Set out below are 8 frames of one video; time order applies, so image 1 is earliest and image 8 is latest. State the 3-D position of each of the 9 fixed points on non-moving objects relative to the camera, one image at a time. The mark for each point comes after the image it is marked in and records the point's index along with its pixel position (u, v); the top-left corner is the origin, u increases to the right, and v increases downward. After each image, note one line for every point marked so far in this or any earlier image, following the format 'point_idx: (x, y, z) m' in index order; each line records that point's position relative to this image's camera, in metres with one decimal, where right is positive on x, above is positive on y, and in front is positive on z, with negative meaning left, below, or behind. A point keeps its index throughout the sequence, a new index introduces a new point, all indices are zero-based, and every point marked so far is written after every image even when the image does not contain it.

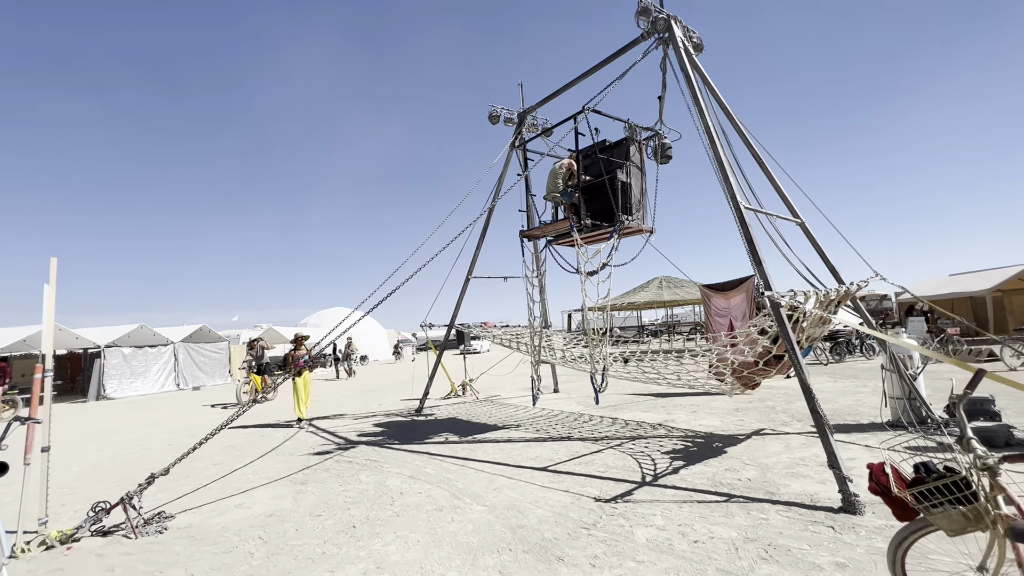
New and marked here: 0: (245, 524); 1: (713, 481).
0: (-2.6, -2.3, +4.6) m
1: (+2.1, -2.0, +5.0) m
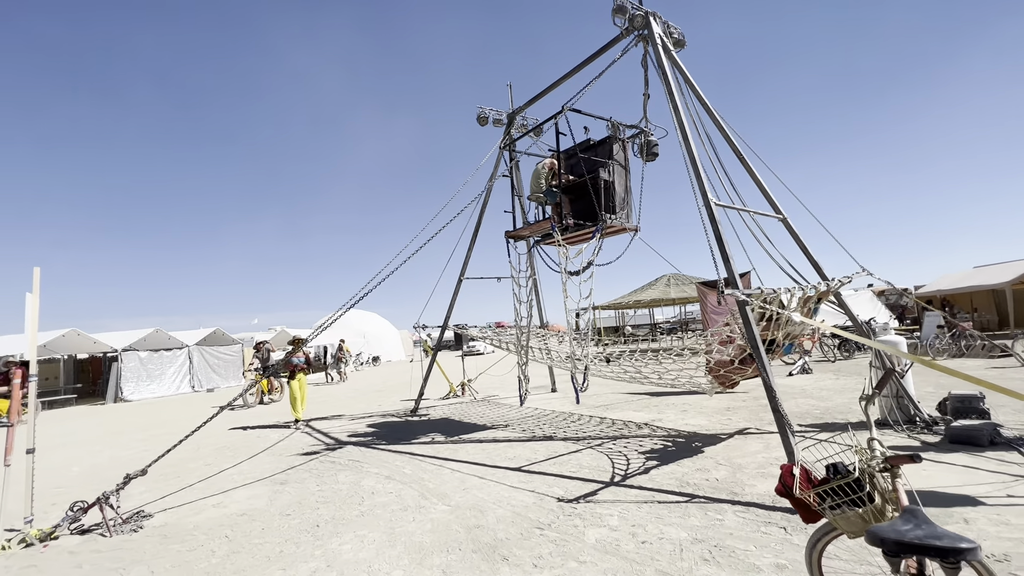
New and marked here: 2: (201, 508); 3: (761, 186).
0: (-3.0, -2.3, +4.7) m
1: (+1.8, -2.0, +4.9) m
2: (-3.5, -2.4, +5.3) m
3: (+3.7, +1.5, +7.2) m
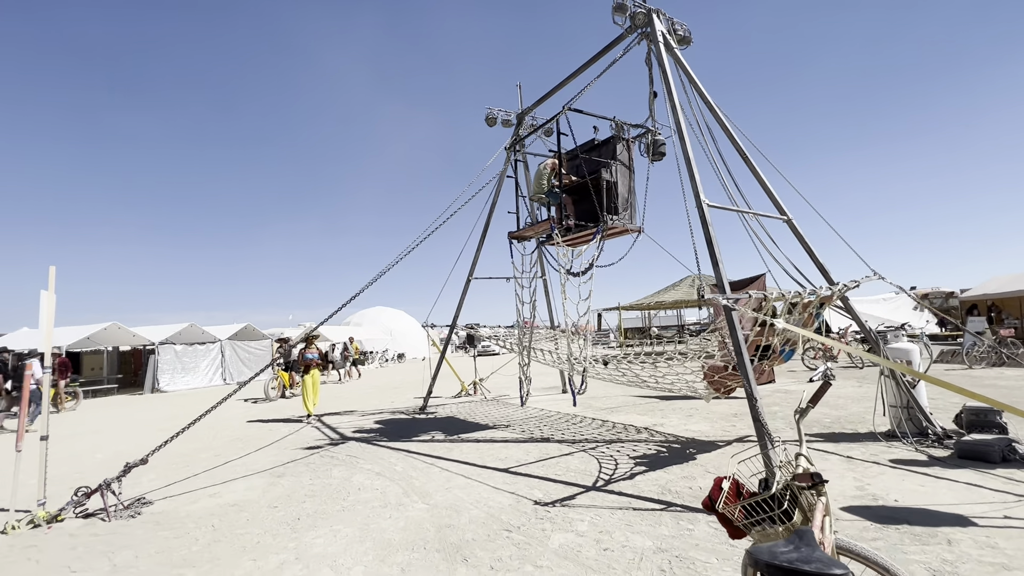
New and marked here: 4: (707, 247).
0: (-3.2, -2.3, +5.0) m
1: (+1.5, -2.0, +4.9) m
2: (-3.6, -2.4, +5.5) m
3: (+3.7, +1.5, +6.9) m
4: (+2.2, +0.5, +5.3) m
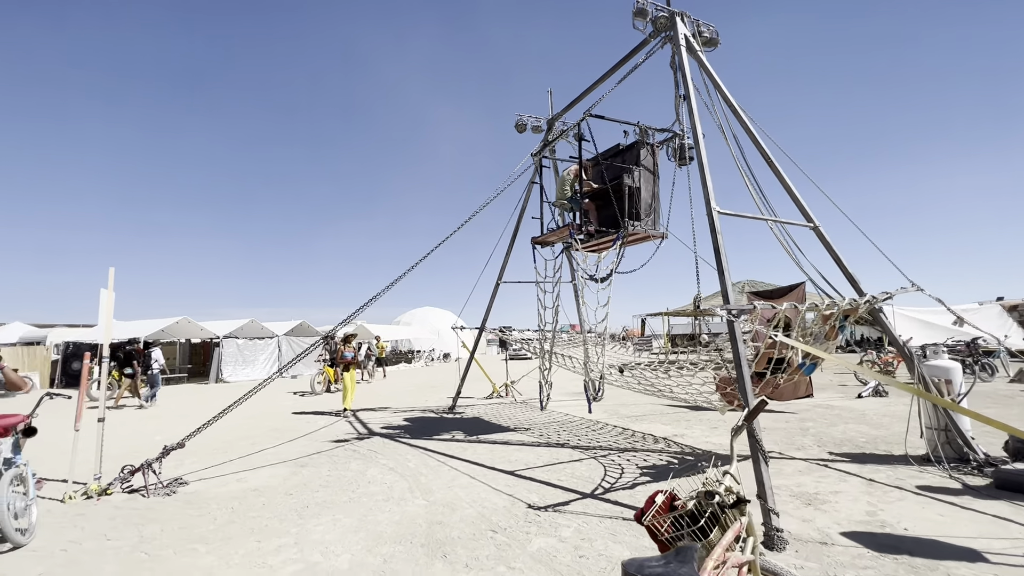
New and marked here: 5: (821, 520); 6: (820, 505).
0: (-3.2, -2.4, +5.4) m
1: (+1.5, -2.1, +4.8) m
2: (-3.6, -2.4, +6.0) m
3: (+3.9, +1.3, +6.7) m
4: (+2.2, +0.4, +5.2) m
5: (+2.7, -2.1, +4.2) m
6: (+3.0, -2.1, +4.6) m
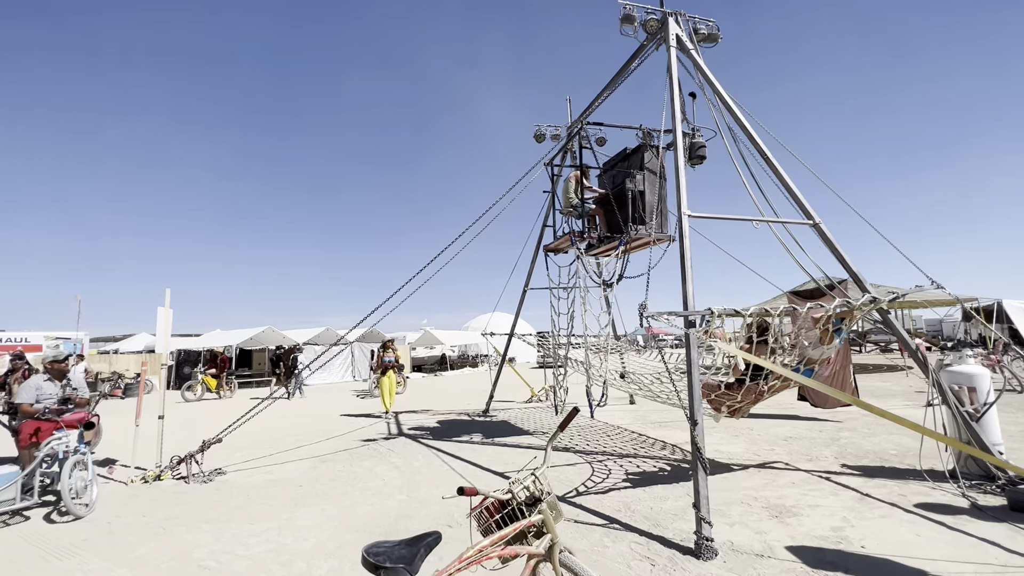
0: (-3.4, -2.6, +6.2) m
1: (+1.1, -2.2, +4.8) m
2: (-3.7, -2.7, +6.9) m
3: (+3.7, +1.3, +6.3) m
4: (+1.8, +0.3, +5.1) m
5: (+2.3, -2.1, +4.1) m
6: (+2.5, -2.1, +4.4) m
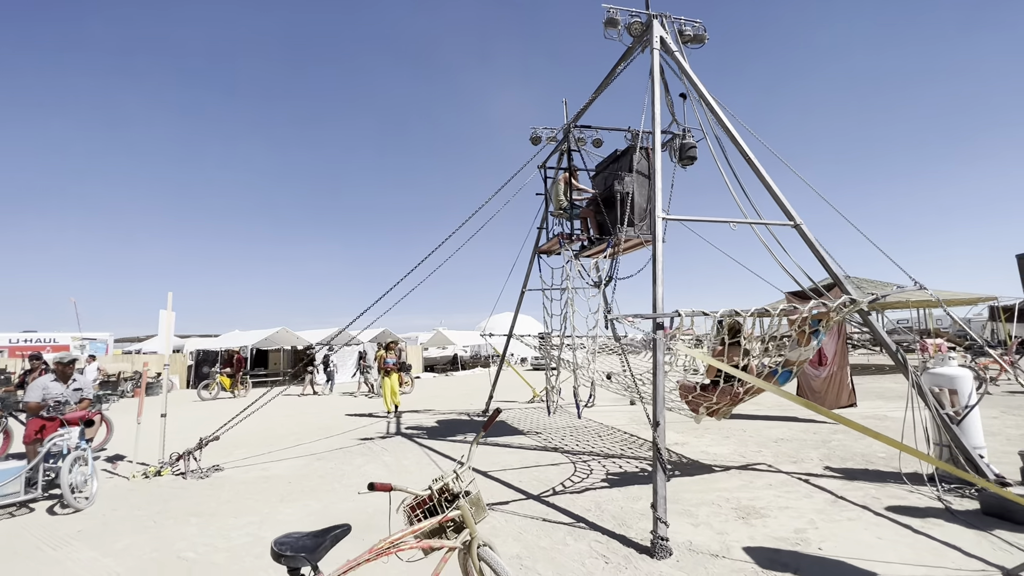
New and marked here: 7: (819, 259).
0: (-3.6, -2.6, +6.5) m
1: (+0.8, -2.2, +4.9) m
2: (-3.9, -2.7, +7.1) m
3: (+3.5, +1.3, +6.3) m
4: (+1.5, +0.3, +5.2) m
5: (+2.0, -2.1, +4.1) m
6: (+2.2, -2.1, +4.4) m
7: (+3.8, +0.4, +5.9) m
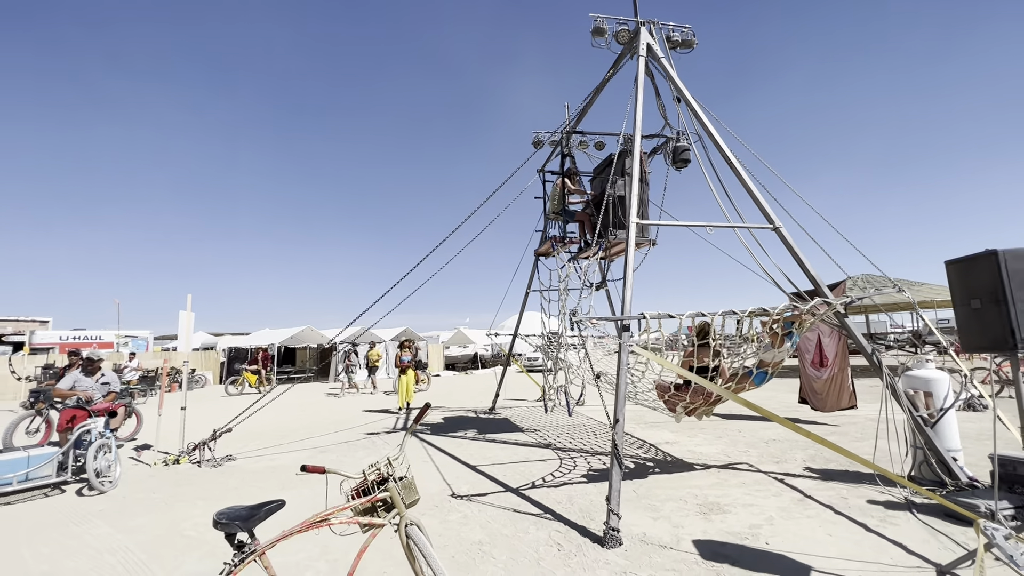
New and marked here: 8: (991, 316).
0: (-3.8, -2.7, +7.0) m
1: (+0.6, -2.3, +5.2) m
2: (-4.0, -2.8, +7.6) m
3: (+3.3, +1.3, +6.4) m
4: (+1.3, +0.2, +5.4) m
5: (+1.6, -2.2, +4.3) m
6: (+1.9, -2.2, +4.6) m
7: (+3.6, +0.3, +6.0) m
8: (+2.9, -0.2, +2.9) m
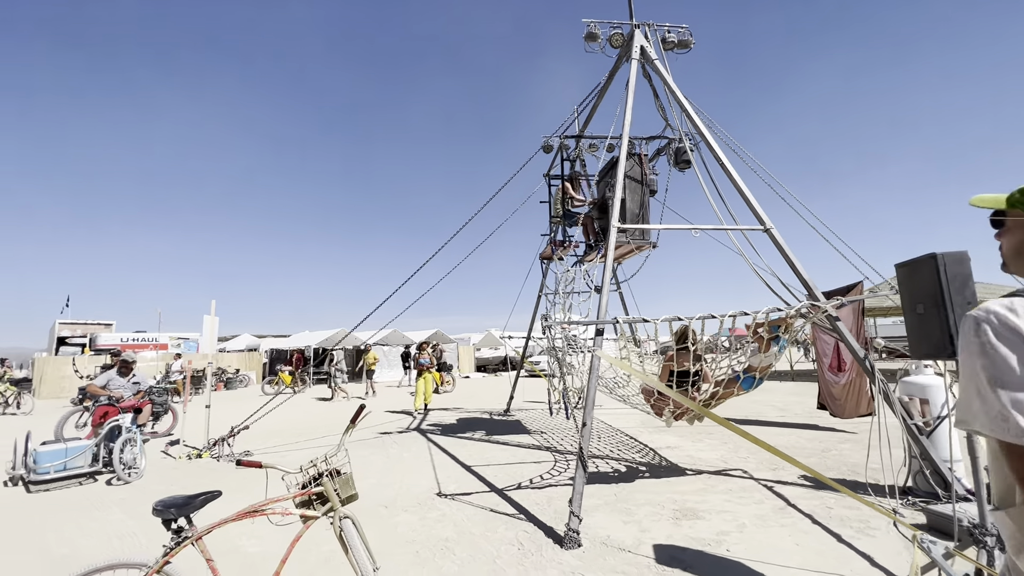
0: (-3.8, -2.8, +7.4) m
1: (+0.4, -2.3, +5.3) m
2: (-4.0, -2.9, +8.1) m
3: (+3.1, +1.2, +6.2) m
4: (+1.1, +0.2, +5.4) m
5: (+1.3, -2.2, +4.3) m
6: (+1.7, -2.2, +4.5) m
7: (+3.4, +0.3, +5.8) m
8: (+2.5, -0.2, +2.8) m
